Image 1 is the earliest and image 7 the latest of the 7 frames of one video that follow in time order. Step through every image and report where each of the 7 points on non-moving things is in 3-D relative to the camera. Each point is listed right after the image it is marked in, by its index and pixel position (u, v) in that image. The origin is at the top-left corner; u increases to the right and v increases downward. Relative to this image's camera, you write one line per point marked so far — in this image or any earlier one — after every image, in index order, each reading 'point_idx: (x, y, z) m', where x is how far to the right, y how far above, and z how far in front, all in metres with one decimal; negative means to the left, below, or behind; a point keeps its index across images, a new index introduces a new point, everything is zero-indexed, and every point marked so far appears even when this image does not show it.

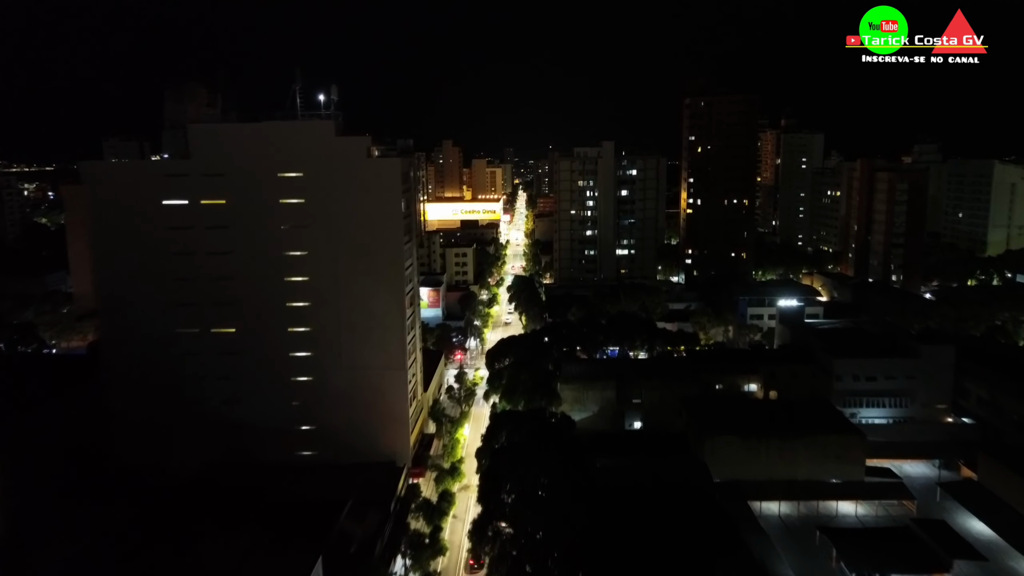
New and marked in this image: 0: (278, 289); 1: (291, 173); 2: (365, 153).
0: (-6.7, -0.1, +19.1) m
1: (-6.2, +3.2, +18.8) m
2: (-4.1, +3.7, +18.7) m
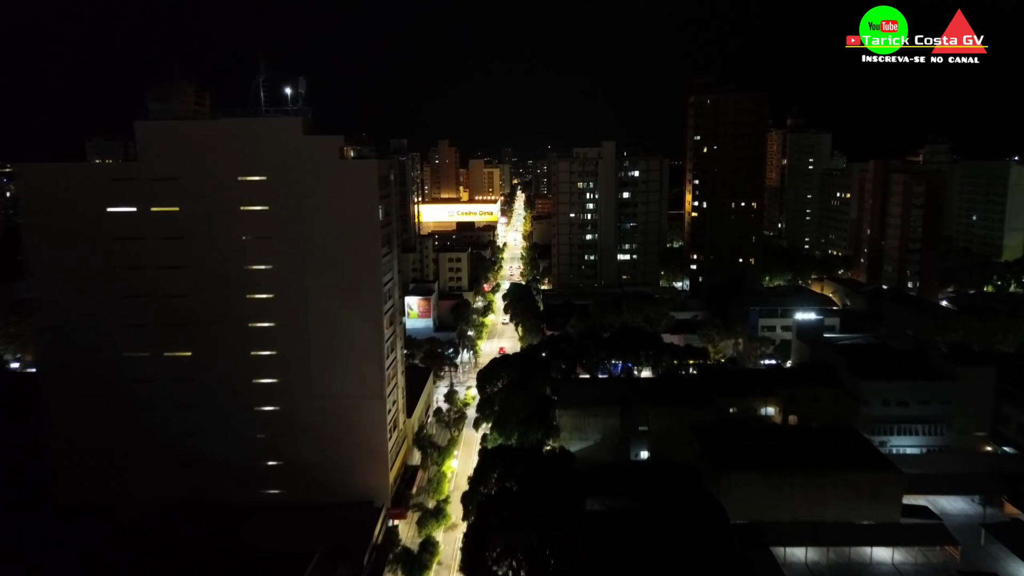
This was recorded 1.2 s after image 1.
0: (-6.9, -0.5, +16.9) m
1: (-6.4, +2.7, +16.6) m
2: (-4.3, +3.3, +16.5) m
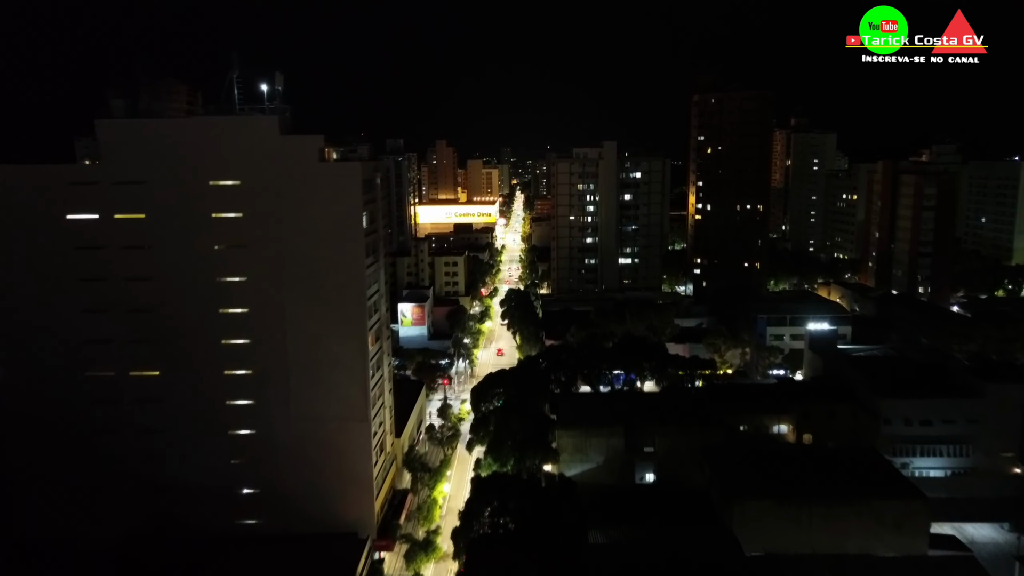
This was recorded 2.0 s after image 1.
0: (-7.0, -0.8, +15.6) m
1: (-6.5, +2.4, +15.2) m
2: (-4.4, +3.0, +15.1) m
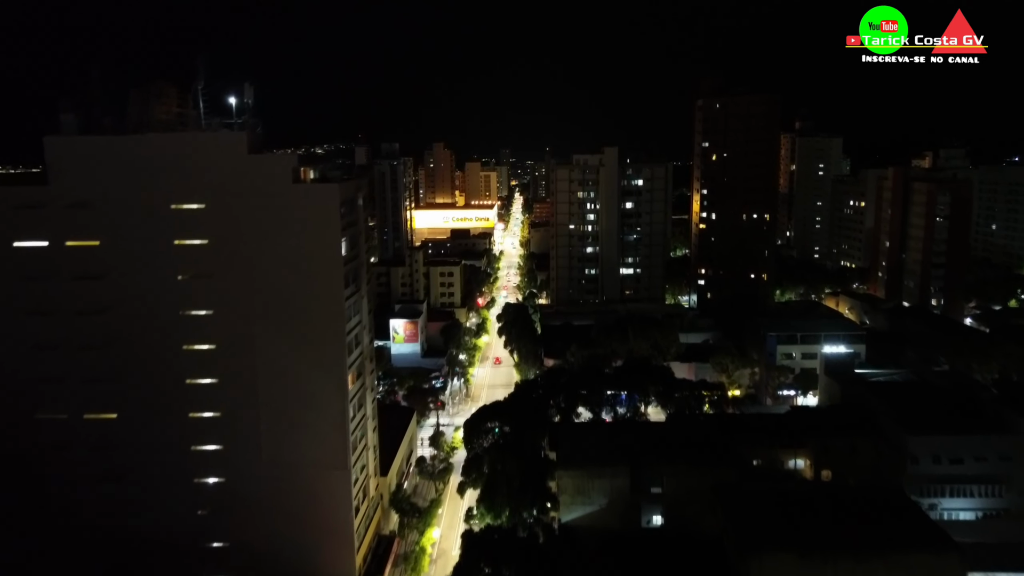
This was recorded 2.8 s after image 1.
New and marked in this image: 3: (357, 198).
0: (-7.1, -1.5, +14.1) m
1: (-6.6, +1.7, +13.8) m
2: (-4.5, +2.3, +13.7) m
3: (-3.5, +2.0, +15.1) m
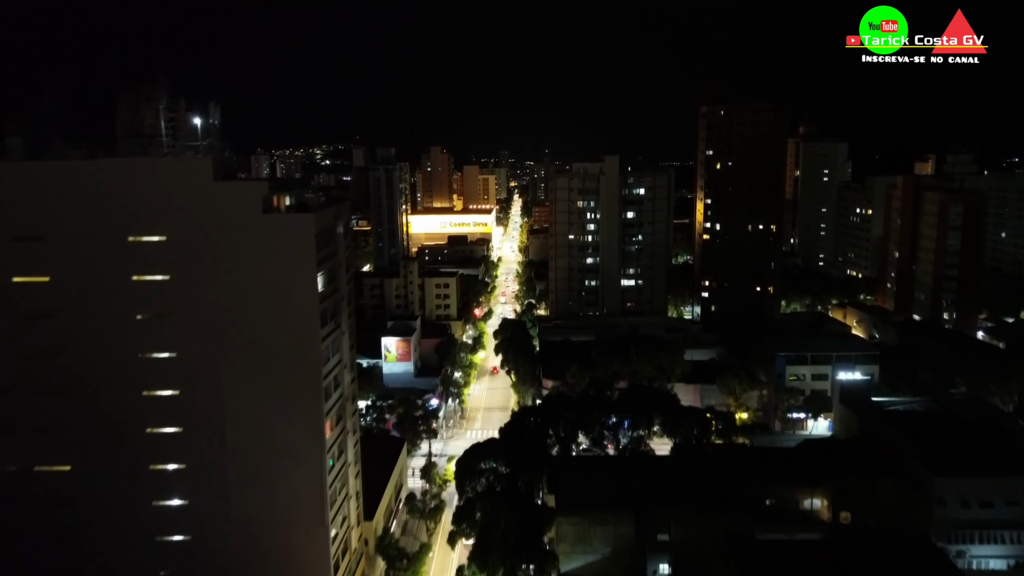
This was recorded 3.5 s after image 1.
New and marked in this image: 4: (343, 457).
0: (-7.2, -2.3, +12.8) m
1: (-6.7, +0.9, +12.5) m
2: (-4.6, +1.5, +12.4) m
3: (-3.6, +1.3, +13.8) m
4: (-3.6, -3.6, +14.3) m
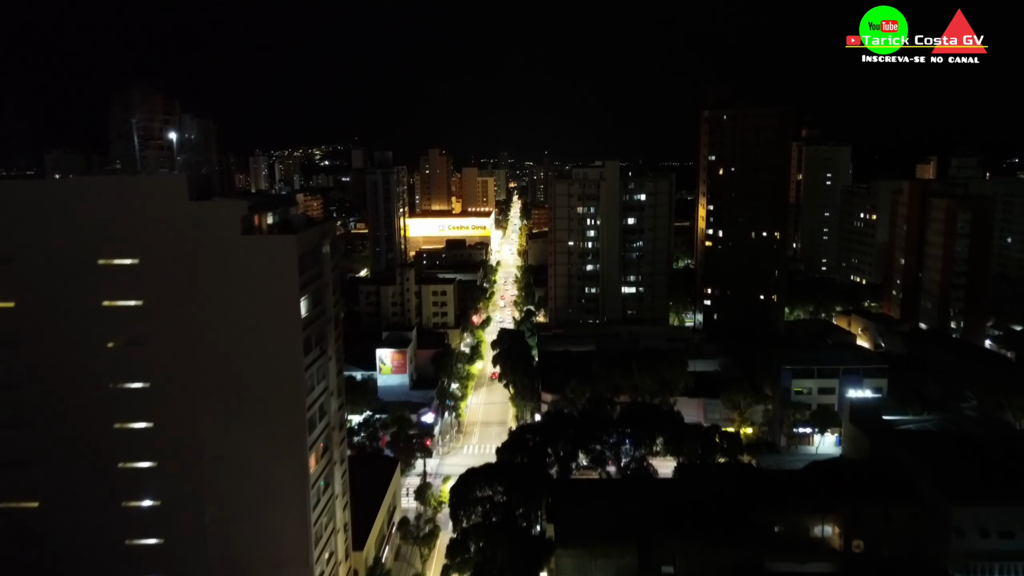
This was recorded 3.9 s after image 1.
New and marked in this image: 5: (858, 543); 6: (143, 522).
0: (-7.2, -2.7, +12.0) m
1: (-6.8, +0.5, +11.7) m
2: (-4.7, +1.1, +11.6) m
3: (-3.7, +0.8, +13.0) m
4: (-3.6, -4.0, +13.5) m
5: (+8.5, -6.3, +16.6) m
6: (-6.7, -4.2, +12.2) m
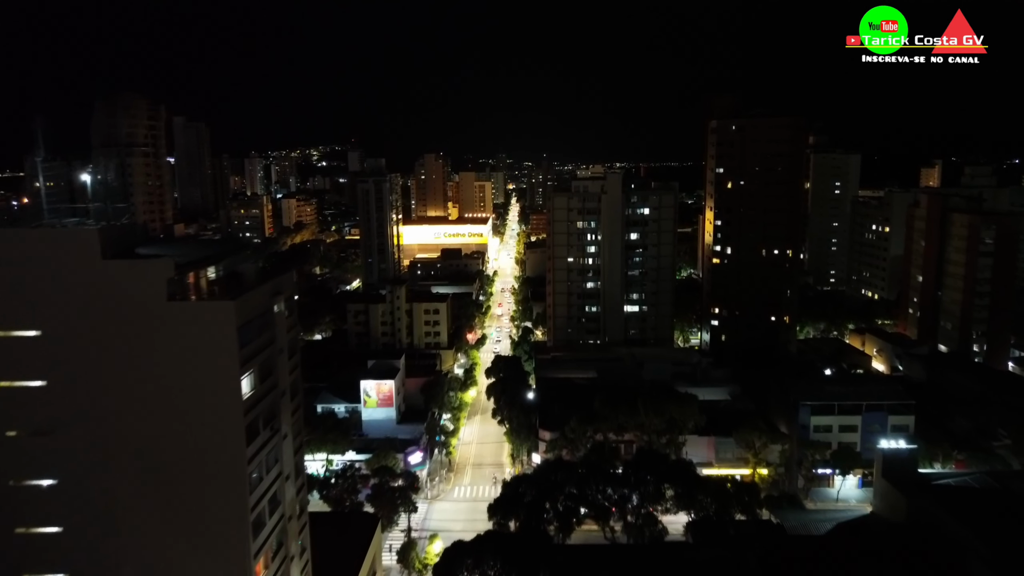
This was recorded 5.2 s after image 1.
0: (-7.4, -3.8, +9.9) m
1: (-6.9, -0.6, +9.5) m
2: (-4.8, 0.0, +9.5) m
3: (-3.8, -0.3, +10.9) m
4: (-3.8, -5.1, +11.4) m
5: (+8.4, -7.4, +14.5) m
6: (-6.9, -5.3, +10.1) m
